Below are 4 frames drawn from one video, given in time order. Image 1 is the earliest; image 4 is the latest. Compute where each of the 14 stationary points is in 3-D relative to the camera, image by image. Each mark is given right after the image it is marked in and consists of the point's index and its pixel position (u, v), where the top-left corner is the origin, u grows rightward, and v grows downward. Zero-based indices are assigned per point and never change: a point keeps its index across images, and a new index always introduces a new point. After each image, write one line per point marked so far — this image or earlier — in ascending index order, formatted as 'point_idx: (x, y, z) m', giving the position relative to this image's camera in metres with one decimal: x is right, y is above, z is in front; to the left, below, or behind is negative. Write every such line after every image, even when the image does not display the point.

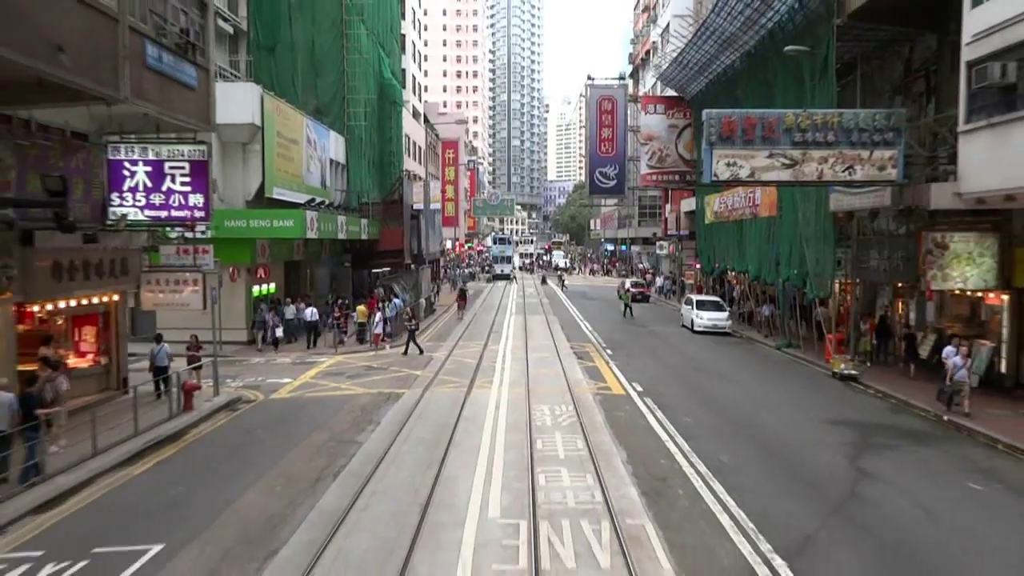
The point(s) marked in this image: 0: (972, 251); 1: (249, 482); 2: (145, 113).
0: (+9.9, +0.8, +18.5) m
1: (-3.6, -2.6, +11.9) m
2: (-6.3, +3.0, +14.8) m
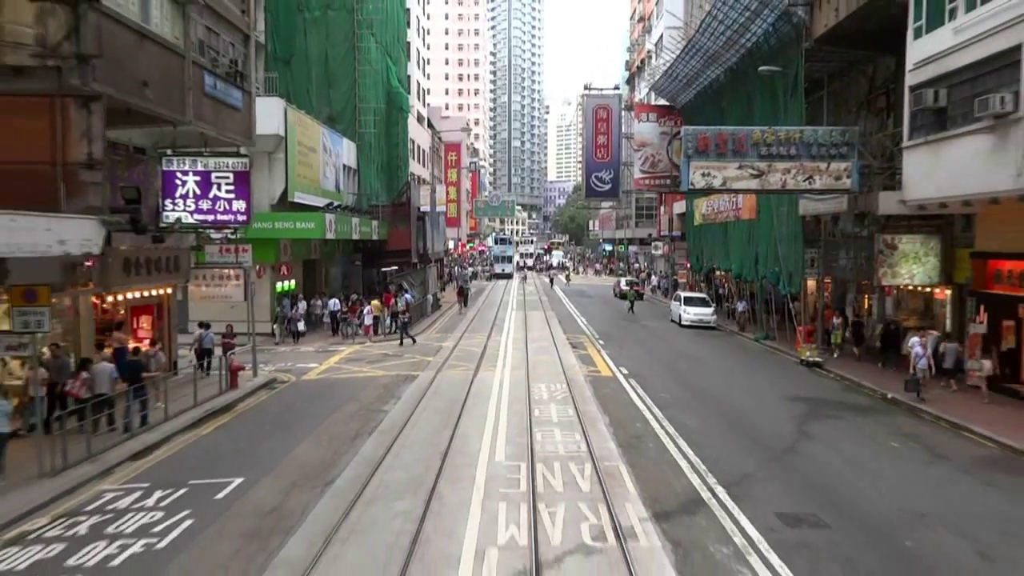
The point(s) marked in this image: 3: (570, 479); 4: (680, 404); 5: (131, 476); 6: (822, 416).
0: (+9.9, +0.9, +21.1) m
1: (-3.6, -2.5, +14.4) m
2: (-6.2, +3.1, +17.4) m
3: (+0.8, -2.5, +11.5) m
4: (+3.4, -2.3, +17.5) m
5: (-5.3, -2.6, +12.1) m
6: (+6.0, -2.5, +16.8) m
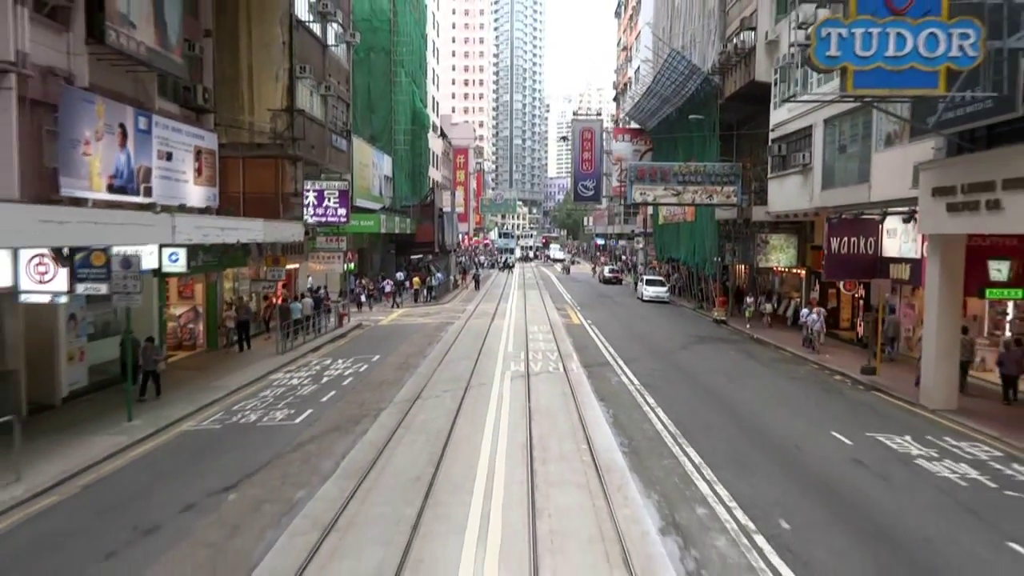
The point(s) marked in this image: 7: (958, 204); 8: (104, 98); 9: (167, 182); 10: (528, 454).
0: (+10.1, +1.6, +32.3) m
1: (-3.4, -1.7, +25.7) m
2: (-6.1, +4.0, +28.6) m
3: (+0.9, -1.8, +22.7) m
4: (+3.5, -1.6, +28.7) m
5: (-5.2, -1.8, +23.4) m
6: (+6.1, -1.7, +28.1) m
7: (+8.2, +1.6, +16.1) m
8: (-8.0, +3.7, +17.1) m
9: (-7.9, +2.4, +19.9) m
10: (+0.2, -2.4, +12.4) m
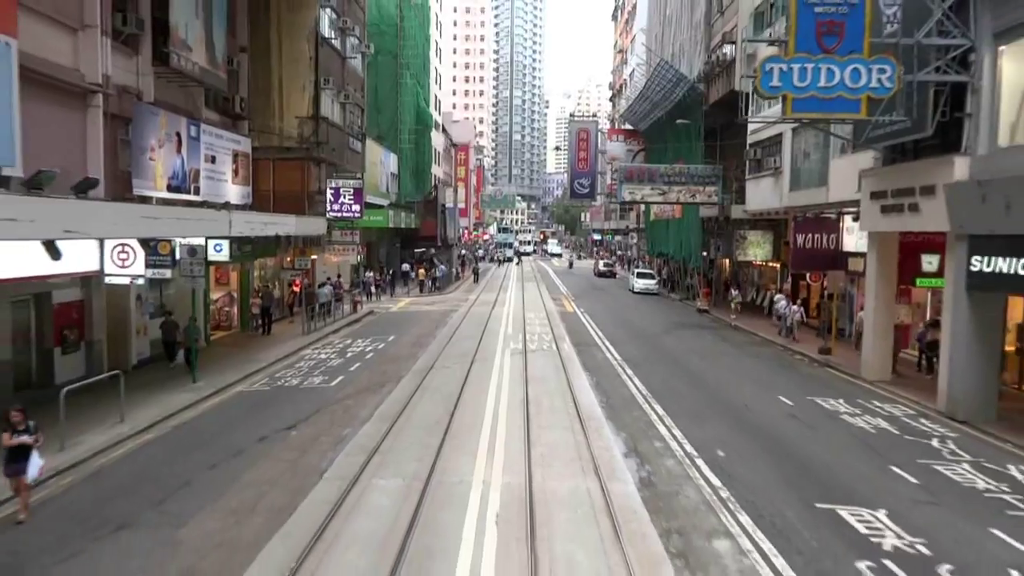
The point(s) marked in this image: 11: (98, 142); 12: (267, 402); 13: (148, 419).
0: (+10.0, +1.9, +35.3) m
1: (-3.5, -1.3, +28.6) m
2: (-6.1, +4.4, +31.5) m
3: (+0.9, -1.4, +25.7) m
4: (+3.5, -1.2, +31.7) m
5: (-5.2, -1.5, +26.3) m
6: (+6.1, -1.4, +31.0) m
7: (+8.2, +1.8, +19.0) m
8: (-8.0, +4.1, +20.0) m
9: (-7.9, +2.8, +22.9) m
10: (+0.2, -2.1, +15.4) m
11: (-8.1, +2.9, +17.1) m
12: (-4.6, -2.1, +16.2) m
13: (-5.9, -2.1, +14.0) m
